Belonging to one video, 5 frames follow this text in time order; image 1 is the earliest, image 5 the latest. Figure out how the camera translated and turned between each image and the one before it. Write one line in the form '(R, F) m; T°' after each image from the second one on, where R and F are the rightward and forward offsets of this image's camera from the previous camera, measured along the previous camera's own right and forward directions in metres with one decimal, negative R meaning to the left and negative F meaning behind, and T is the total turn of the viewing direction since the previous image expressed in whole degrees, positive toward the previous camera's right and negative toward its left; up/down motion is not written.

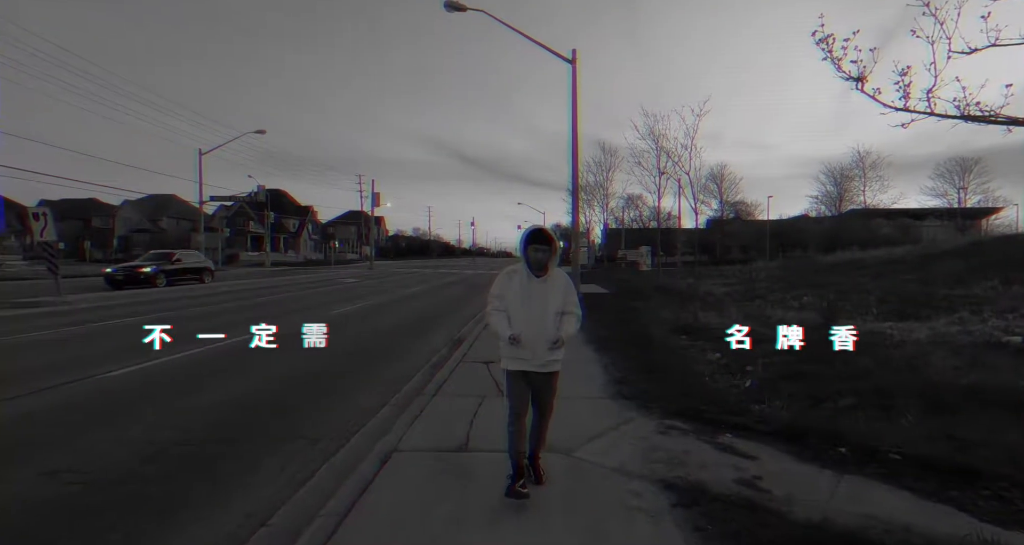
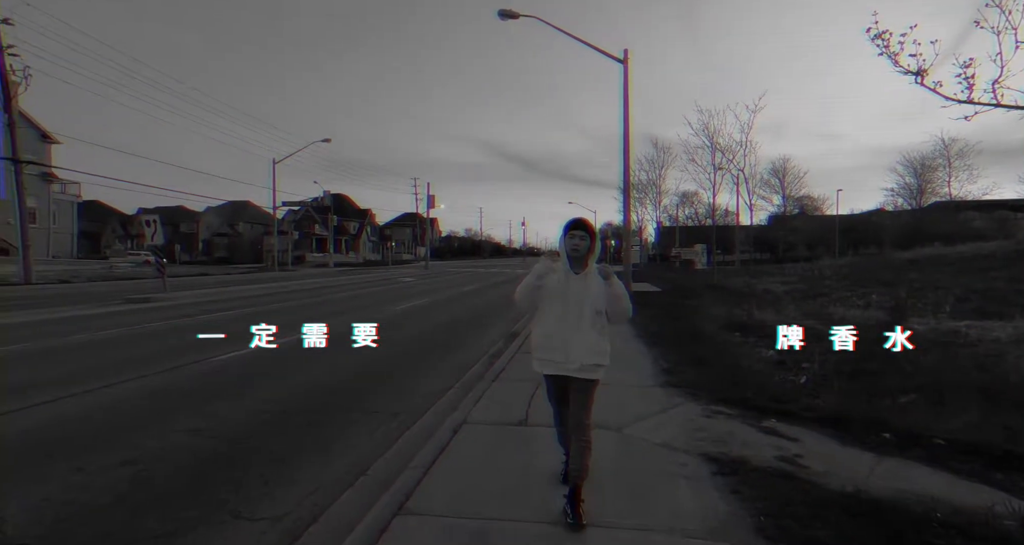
(0.0, -0.4) m; -5°
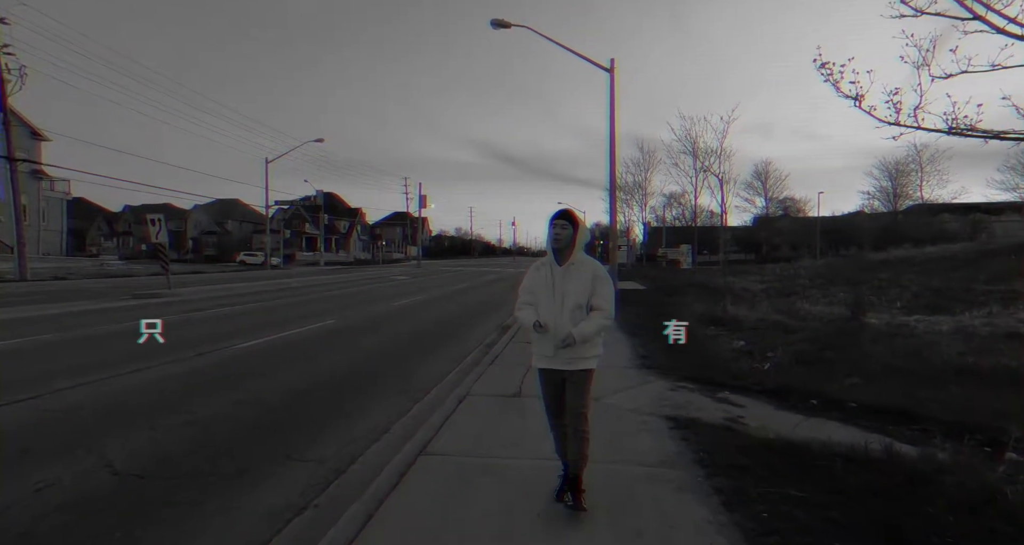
(-0.1, -1.0) m; +1°
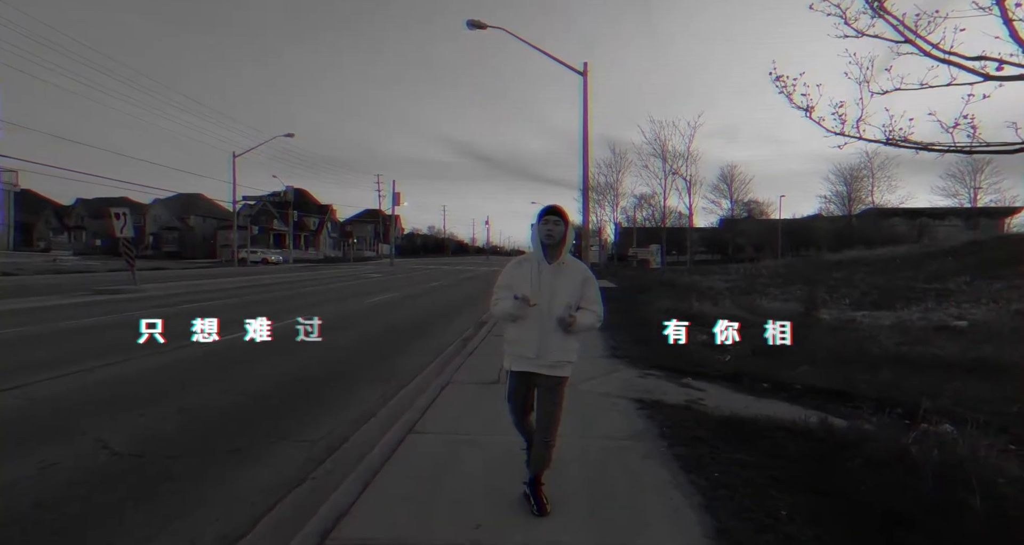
(-0.1, -0.5) m; +3°
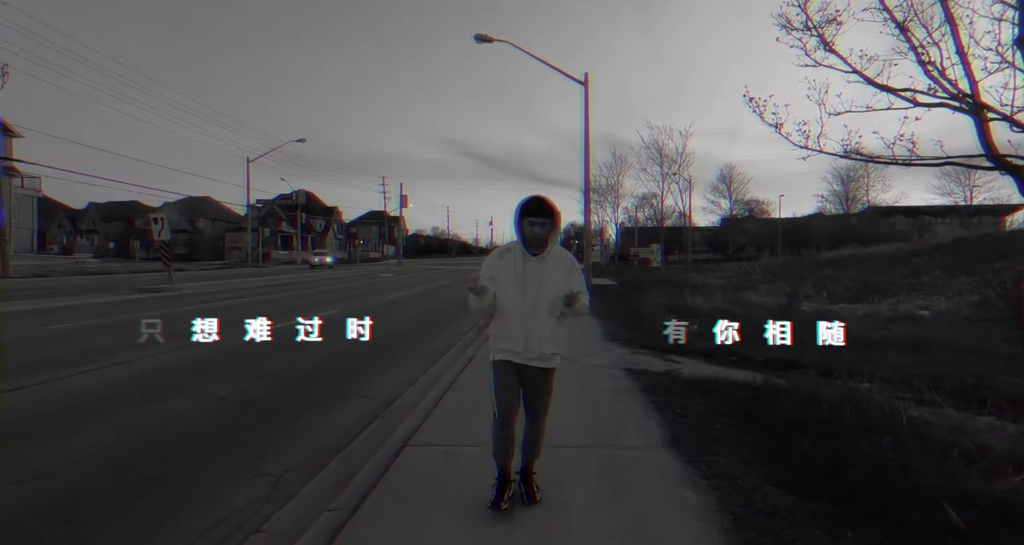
(-0.1, -1.4) m; 0°
